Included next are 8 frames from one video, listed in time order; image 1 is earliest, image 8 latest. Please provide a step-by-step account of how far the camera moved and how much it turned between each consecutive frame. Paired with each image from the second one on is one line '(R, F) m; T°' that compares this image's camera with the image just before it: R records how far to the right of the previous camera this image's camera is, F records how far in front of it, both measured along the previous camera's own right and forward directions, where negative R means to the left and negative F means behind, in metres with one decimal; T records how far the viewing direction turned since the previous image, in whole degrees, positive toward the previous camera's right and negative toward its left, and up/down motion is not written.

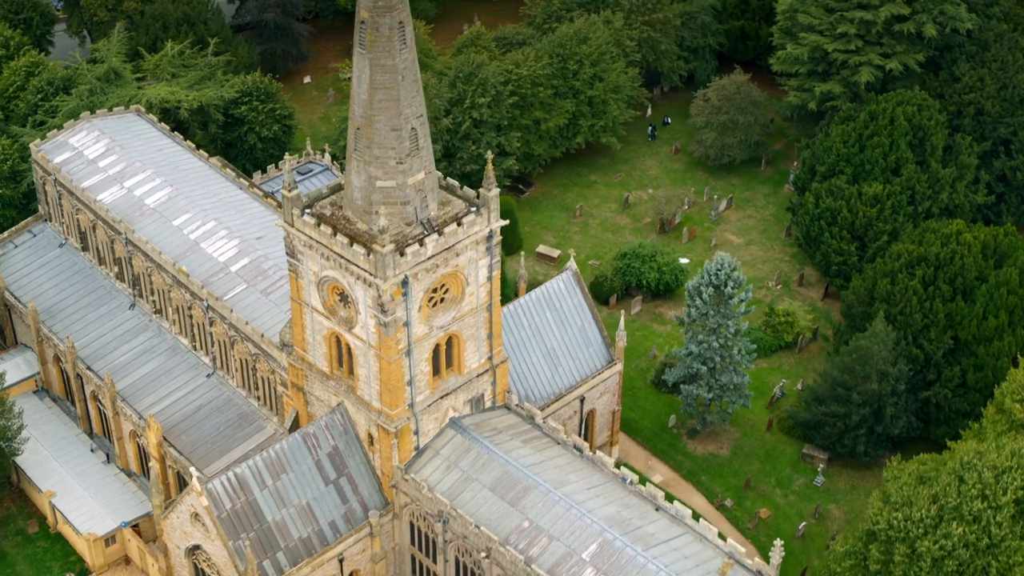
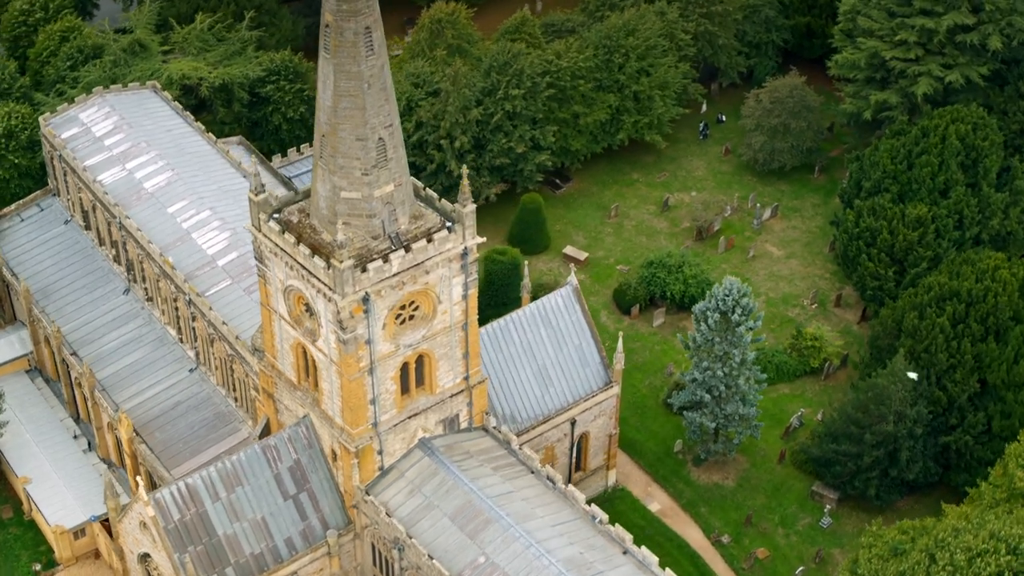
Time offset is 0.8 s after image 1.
(+6.7, +4.3) m; -5°
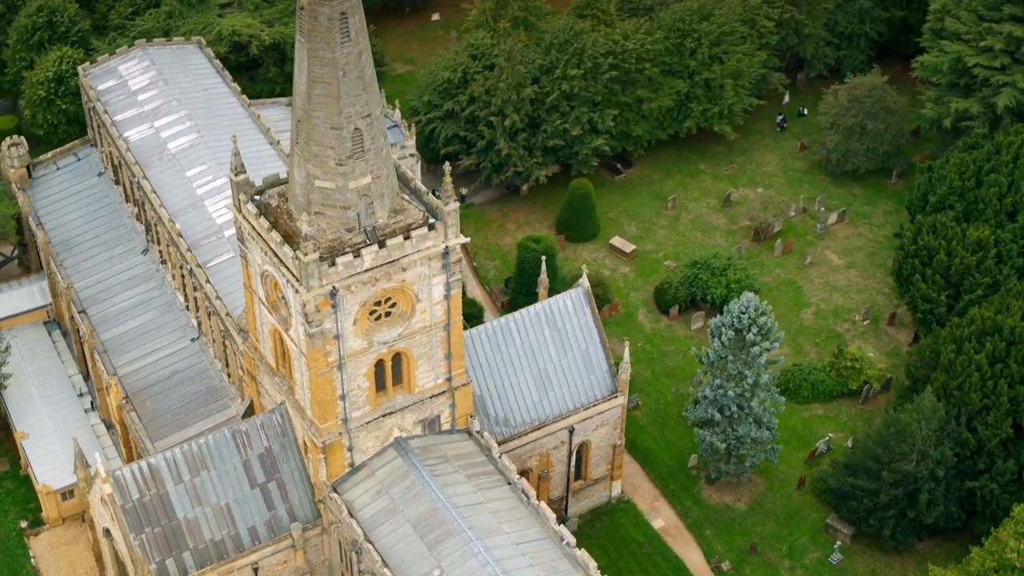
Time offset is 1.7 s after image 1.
(+7.5, +3.8) m; -6°
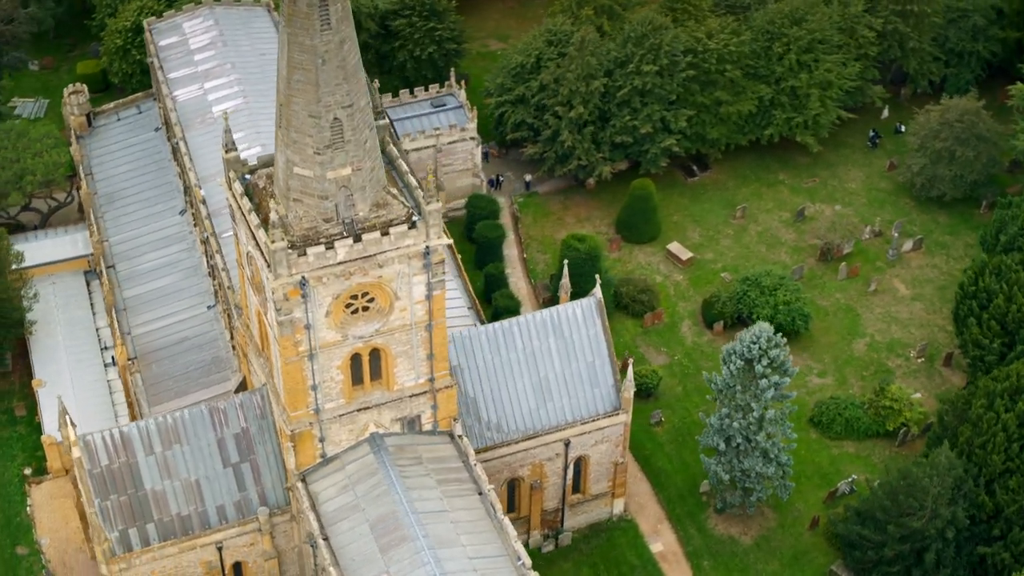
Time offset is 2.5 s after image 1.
(+8.4, +2.9) m; -7°
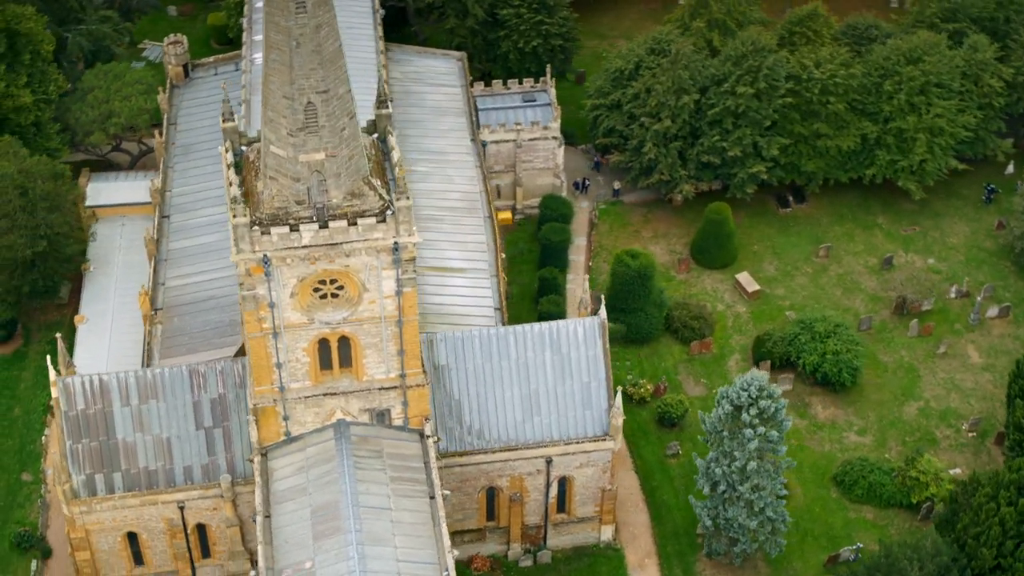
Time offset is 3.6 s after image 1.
(+11.6, +2.3) m; -9°
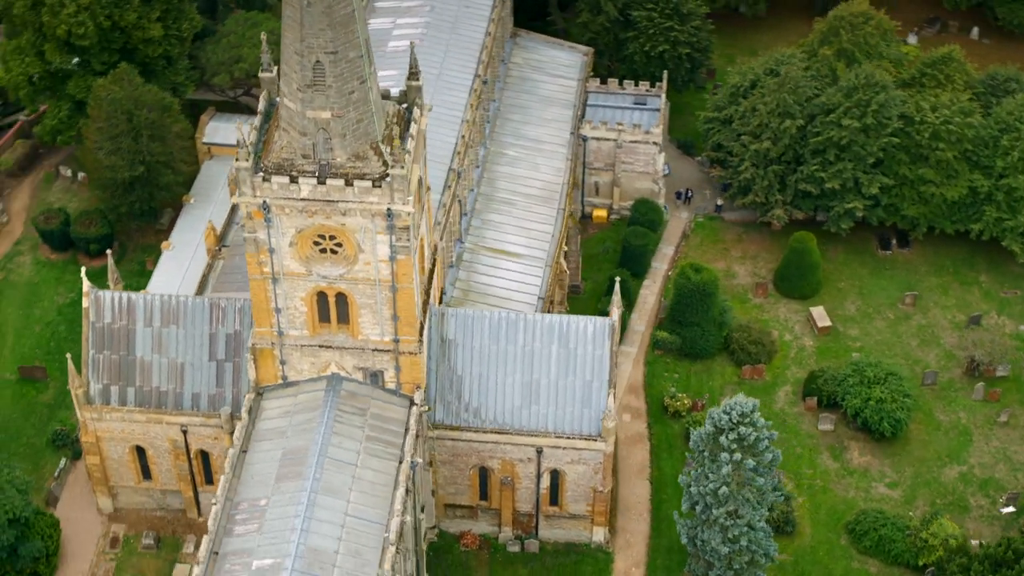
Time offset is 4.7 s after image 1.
(+12.4, +0.2) m; -10°
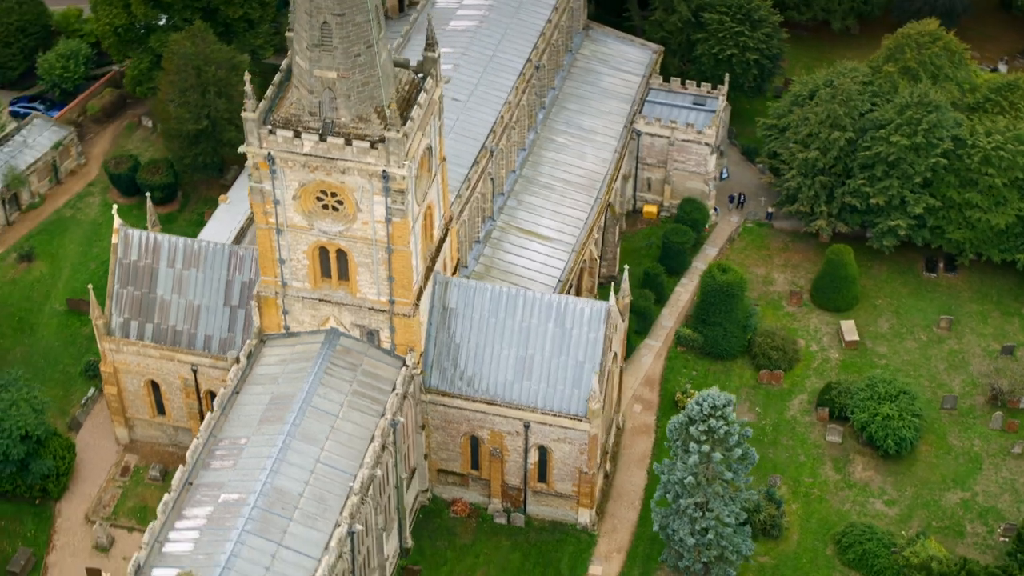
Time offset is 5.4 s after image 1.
(+8.2, -1.2) m; -6°
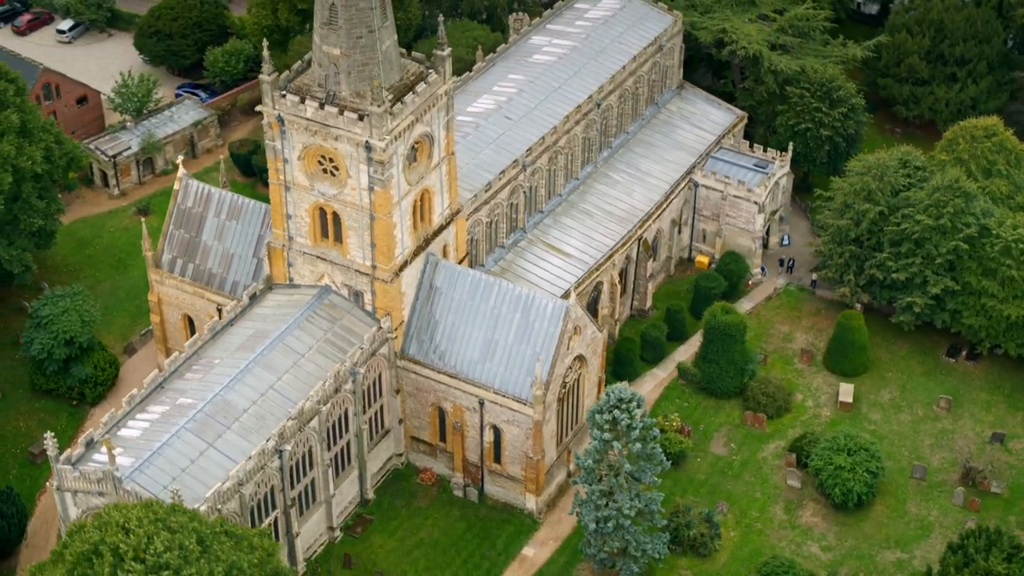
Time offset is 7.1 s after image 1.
(+18.0, -5.0) m; -12°
